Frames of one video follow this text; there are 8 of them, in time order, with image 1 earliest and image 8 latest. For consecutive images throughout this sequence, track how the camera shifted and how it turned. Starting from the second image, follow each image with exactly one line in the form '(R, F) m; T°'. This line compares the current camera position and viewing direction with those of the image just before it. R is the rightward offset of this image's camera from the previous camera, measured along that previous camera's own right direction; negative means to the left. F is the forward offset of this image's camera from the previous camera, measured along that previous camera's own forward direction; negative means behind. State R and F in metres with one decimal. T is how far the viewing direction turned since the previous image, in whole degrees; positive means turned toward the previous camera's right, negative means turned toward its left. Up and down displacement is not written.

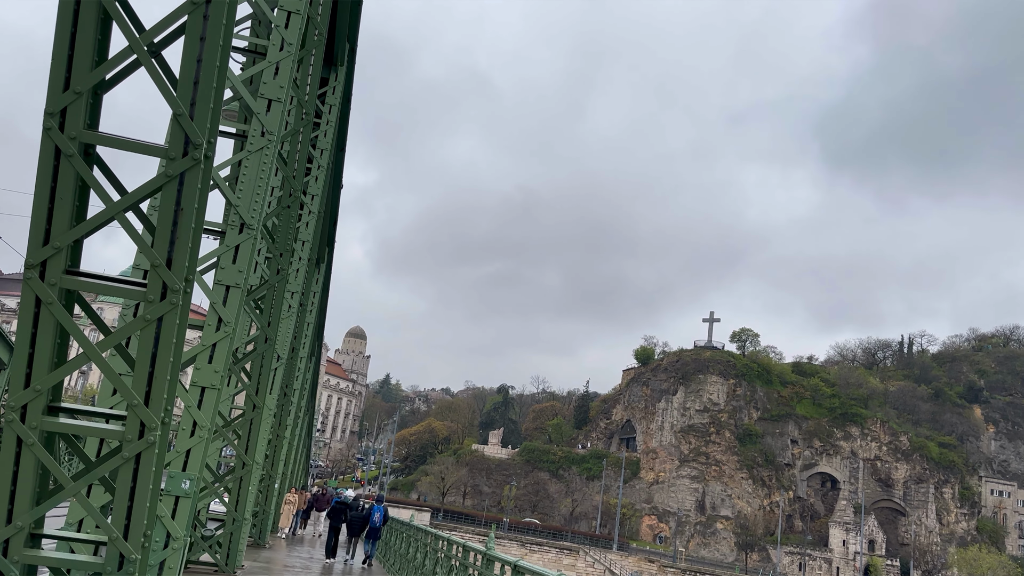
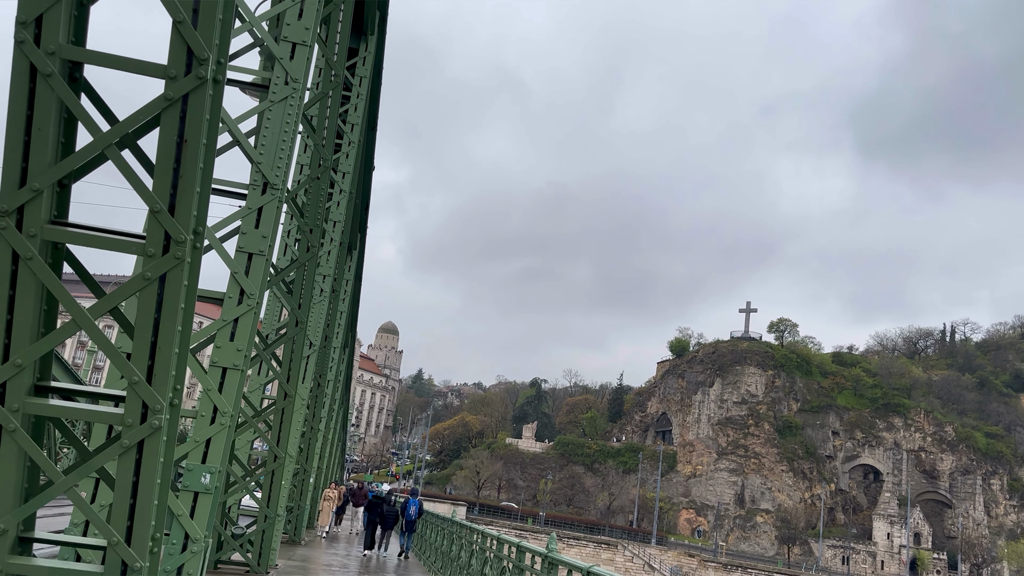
(-0.2, +0.7) m; -2°
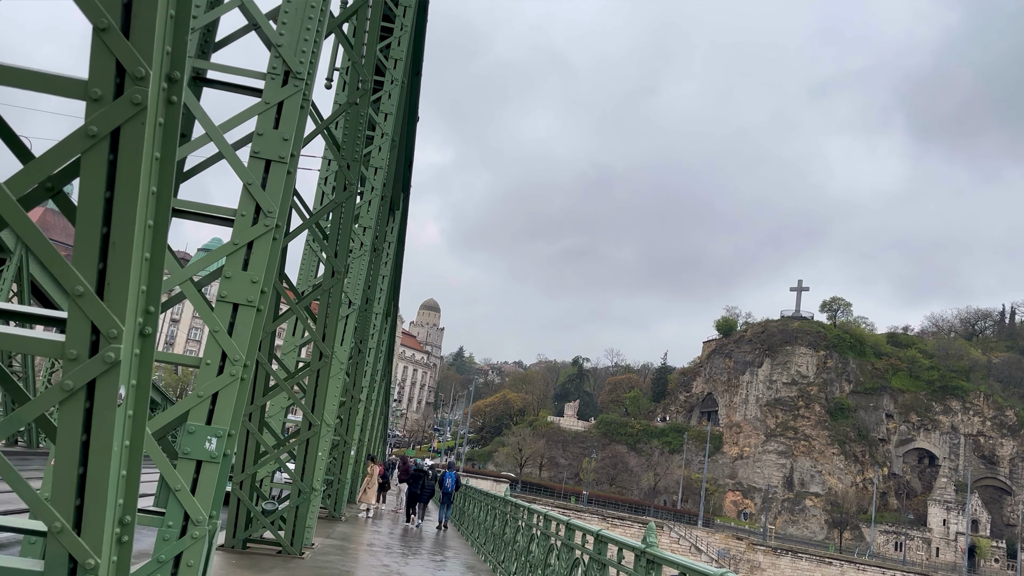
(-0.2, +1.0) m; -3°
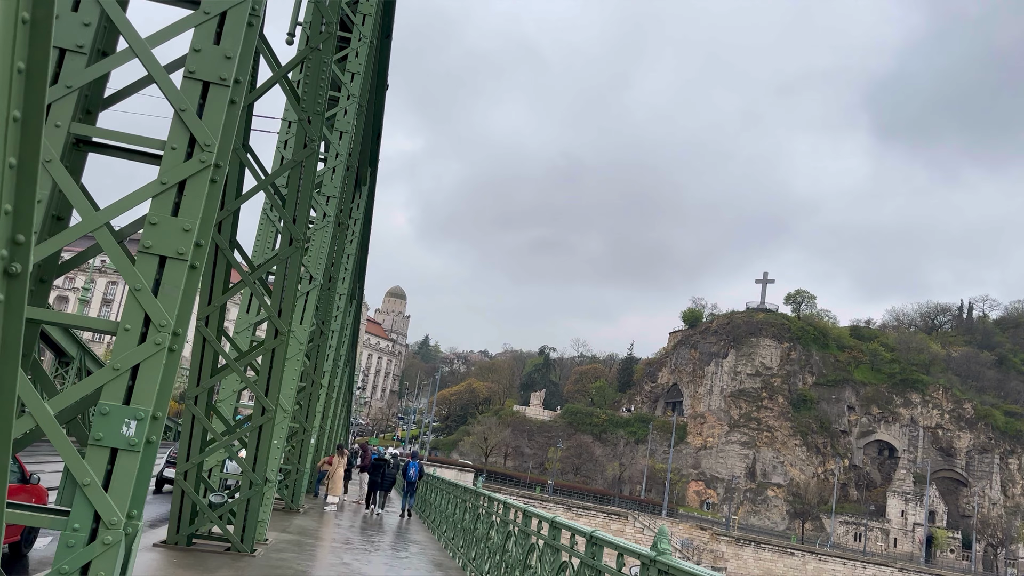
(-0.1, +0.6) m; +2°
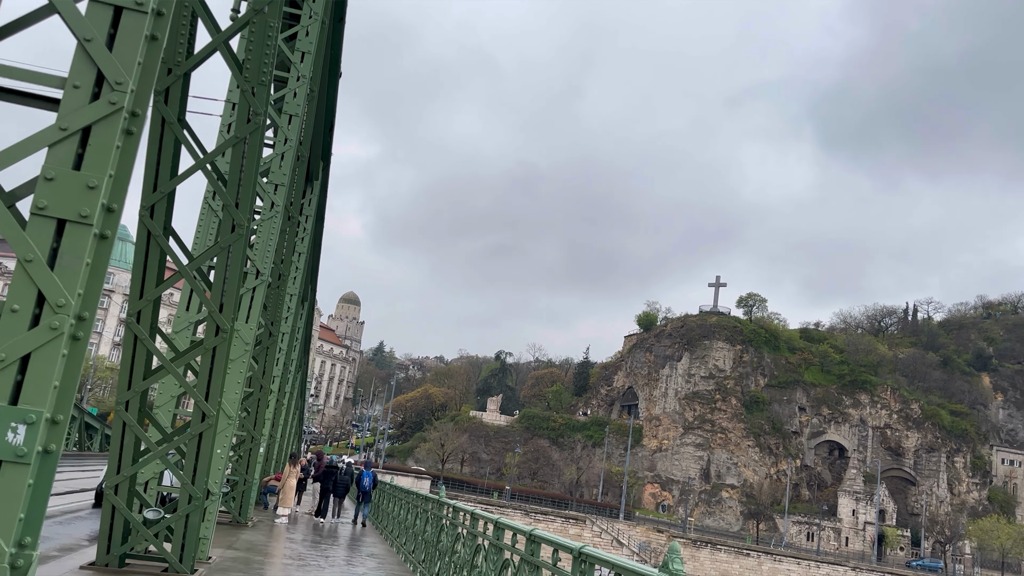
(-0.1, +0.5) m; +3°
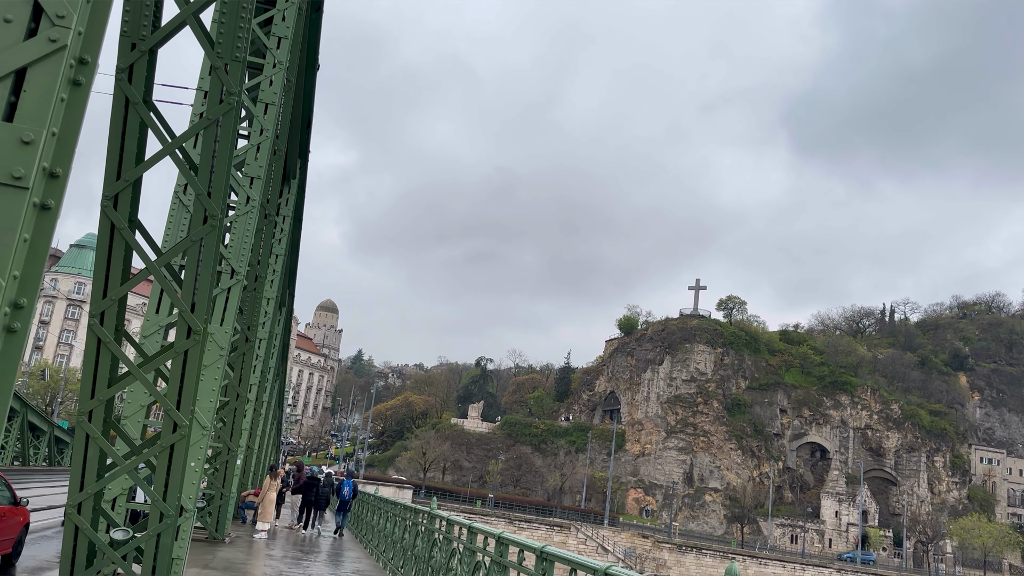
(-0.1, +0.4) m; +2°
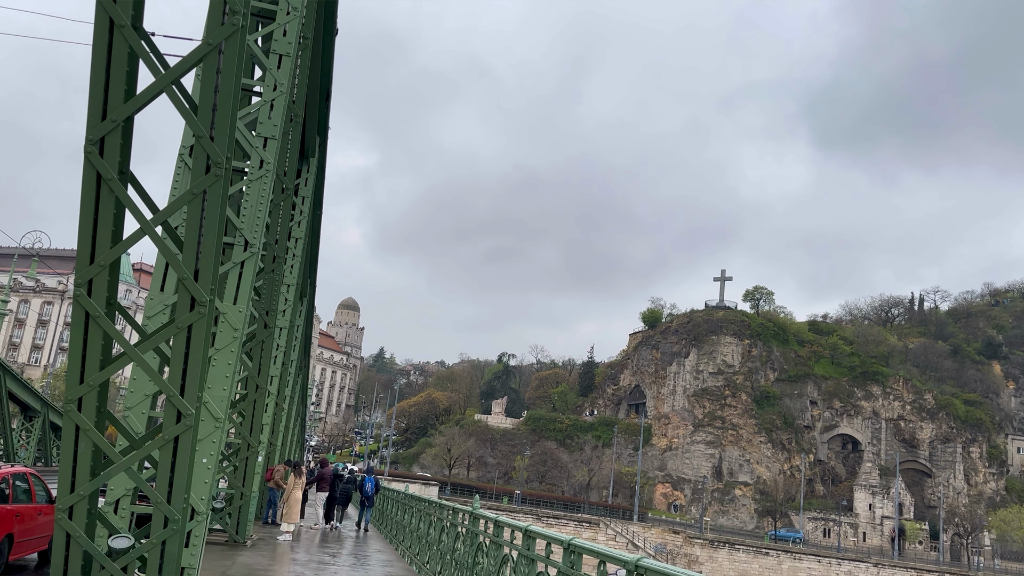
(-0.2, +0.8) m; -1°
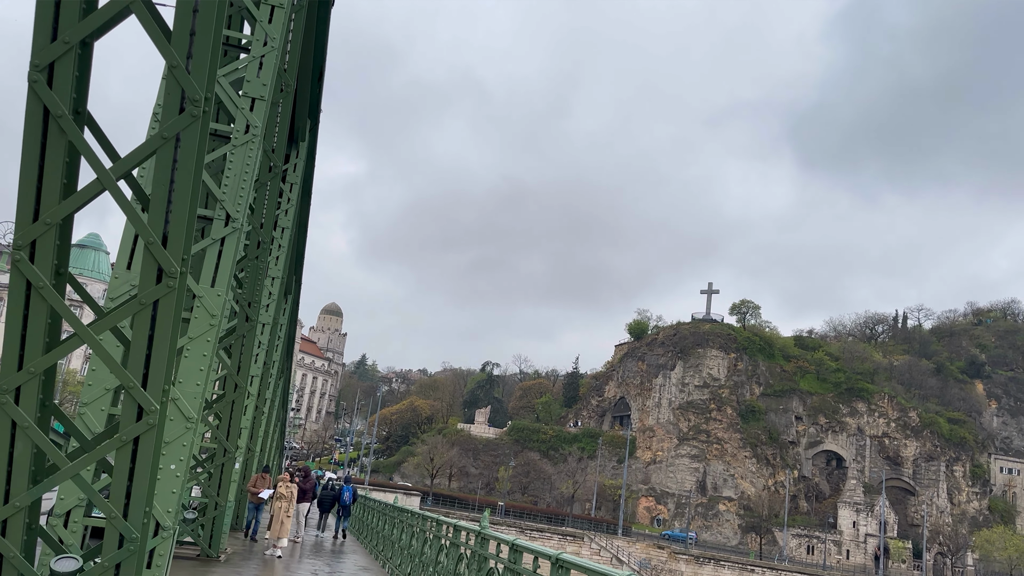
(-0.2, +0.7) m; +1°
